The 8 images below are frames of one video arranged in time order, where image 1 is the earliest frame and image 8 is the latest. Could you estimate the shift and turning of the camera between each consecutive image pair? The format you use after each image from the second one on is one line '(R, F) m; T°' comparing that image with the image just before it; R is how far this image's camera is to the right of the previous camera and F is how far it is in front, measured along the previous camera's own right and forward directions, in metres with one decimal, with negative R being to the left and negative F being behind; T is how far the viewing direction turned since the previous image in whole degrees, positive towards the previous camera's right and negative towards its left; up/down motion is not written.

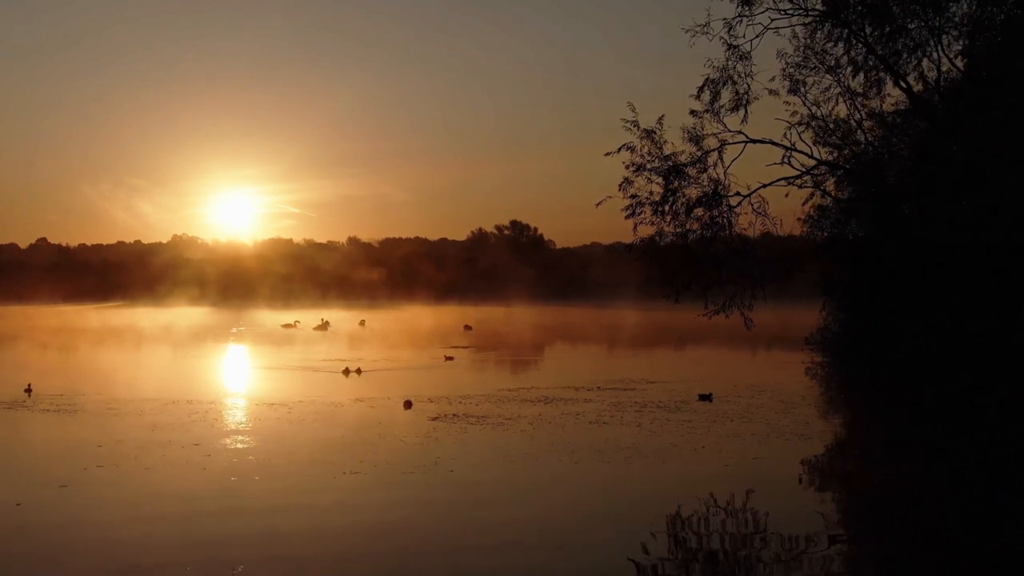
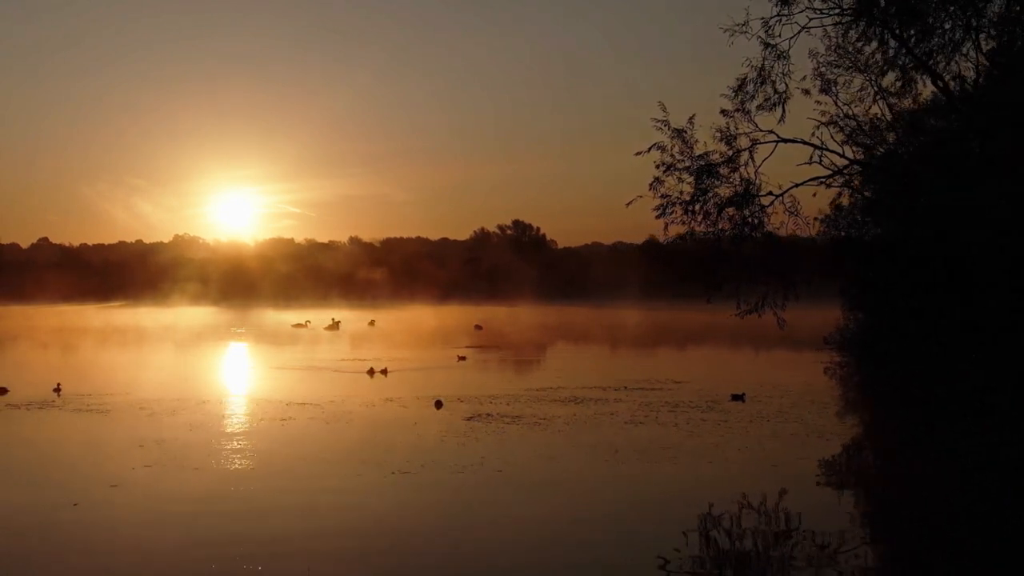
(-0.4, 0.0) m; 0°
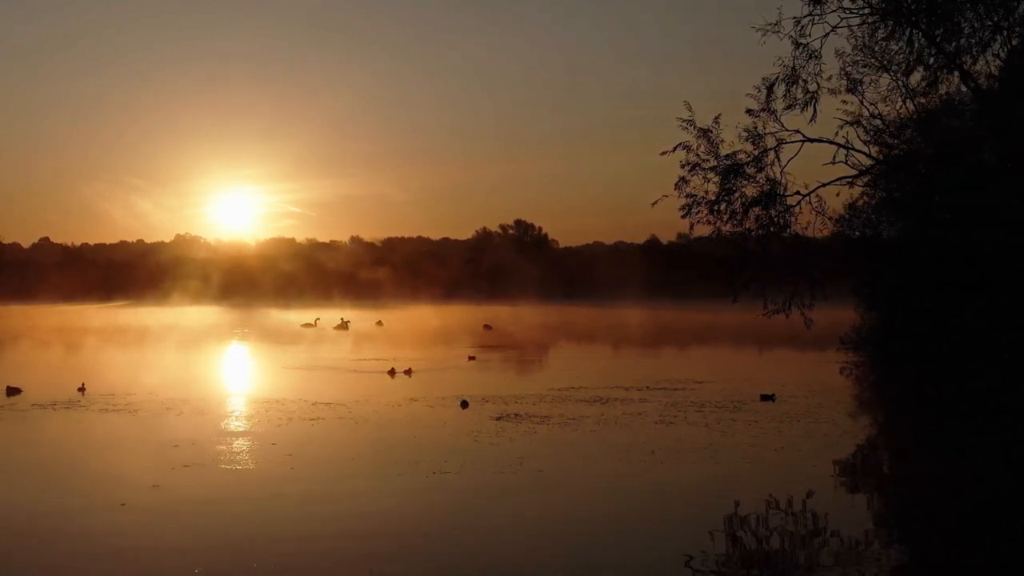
(-0.3, 0.0) m; 0°
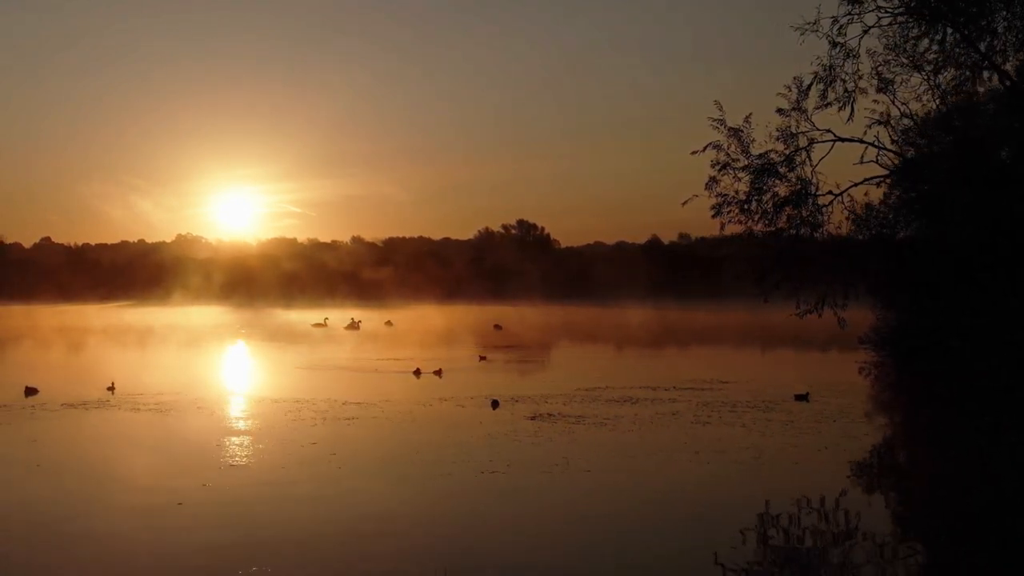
(-0.4, 0.0) m; 0°
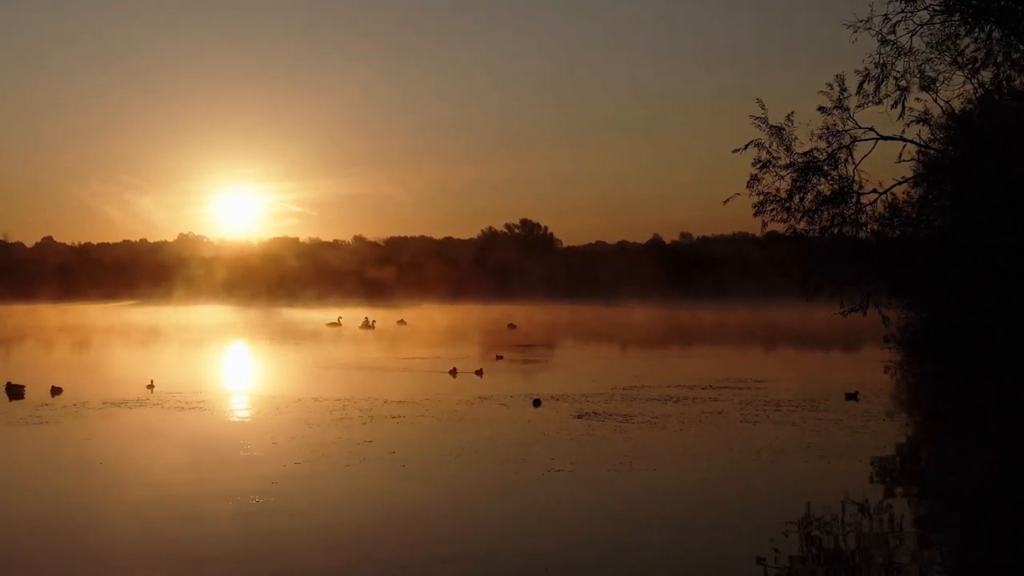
(-0.5, 0.0) m; 0°
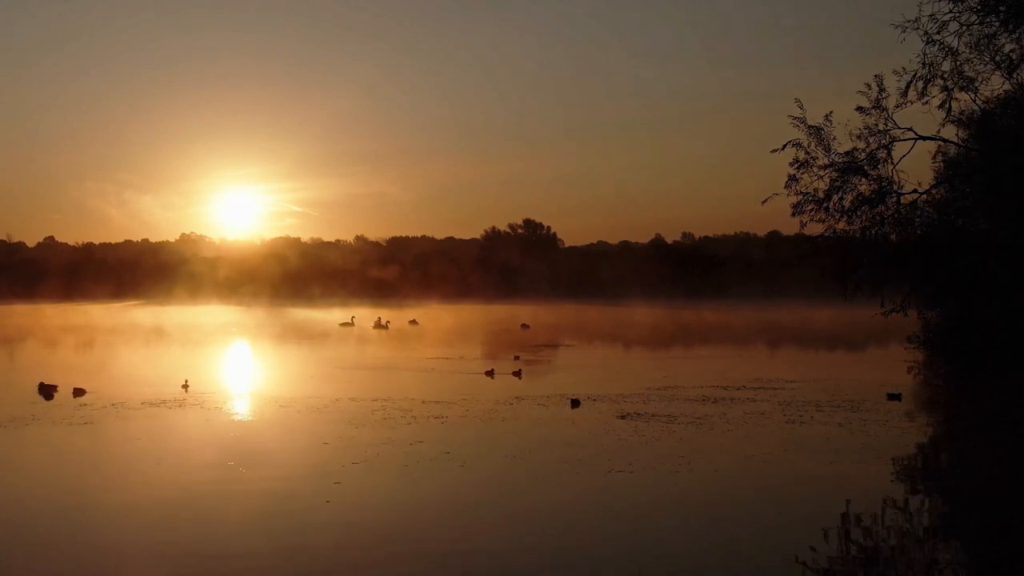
(-0.5, 0.0) m; 0°
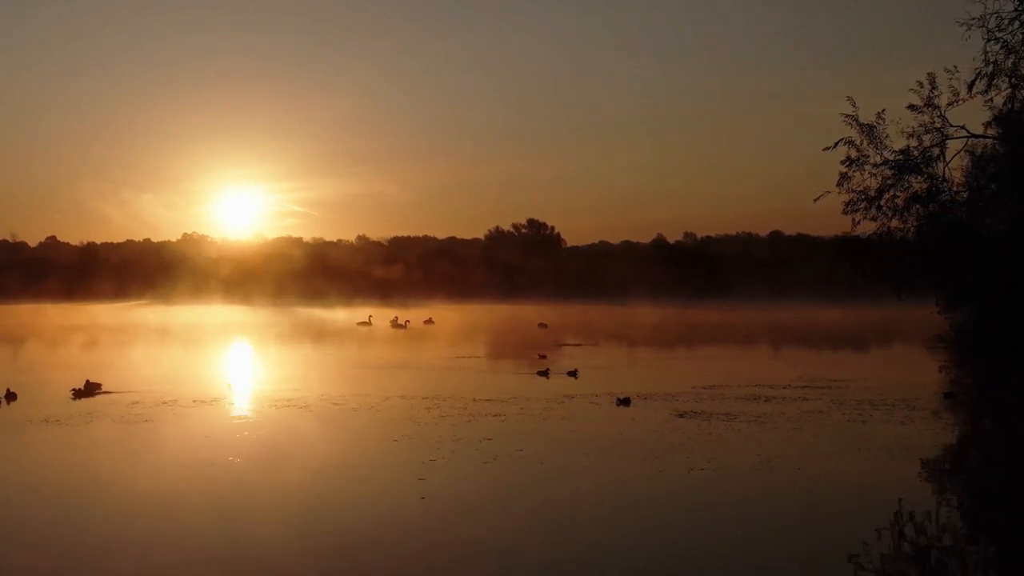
(-0.7, 0.0) m; 0°
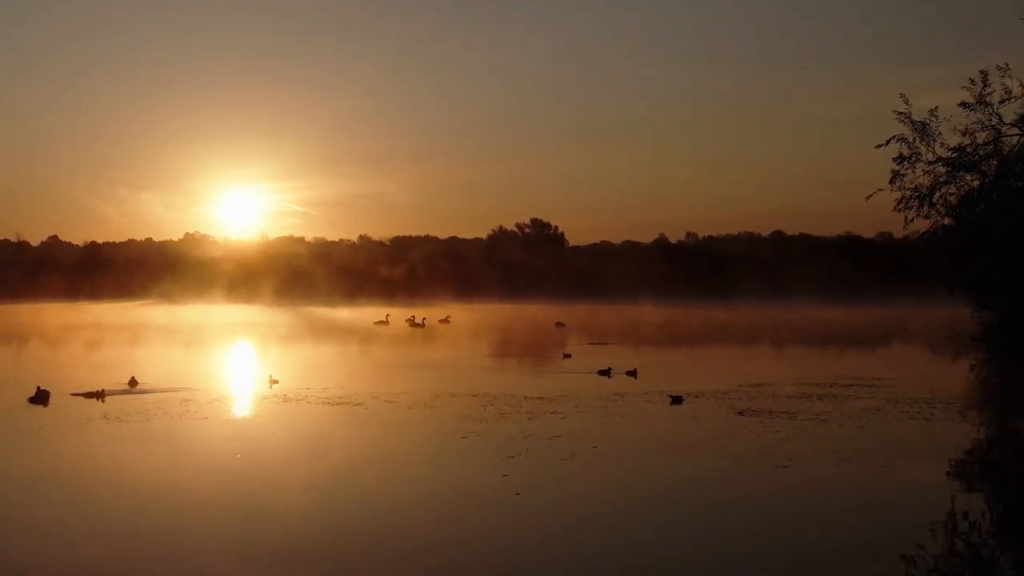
(-0.7, 0.0) m; 0°
